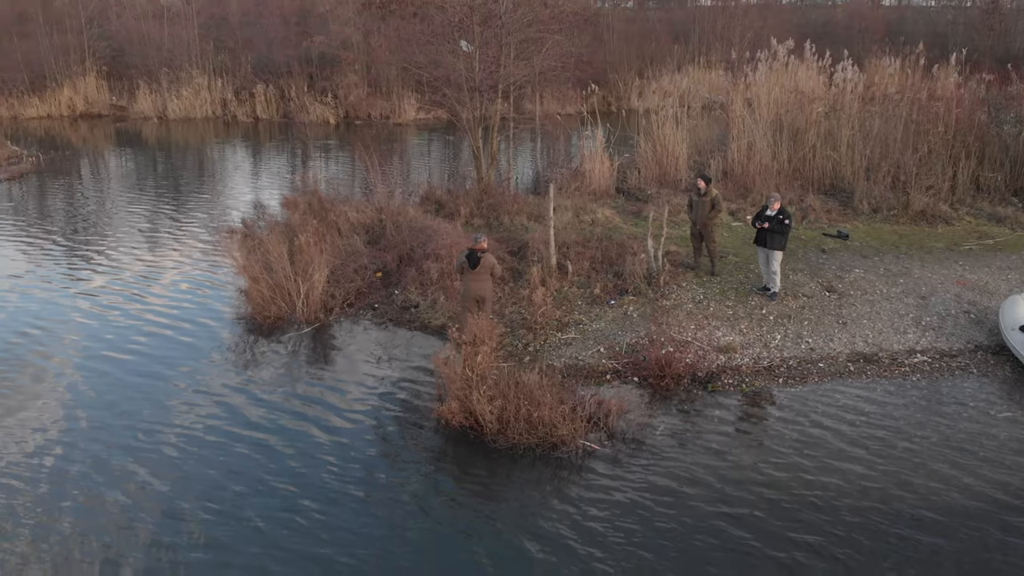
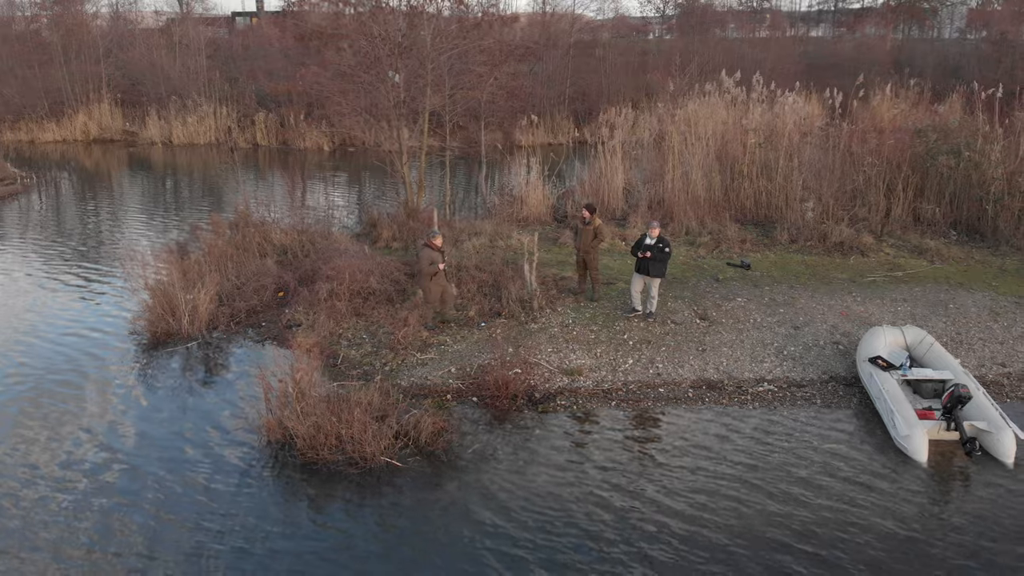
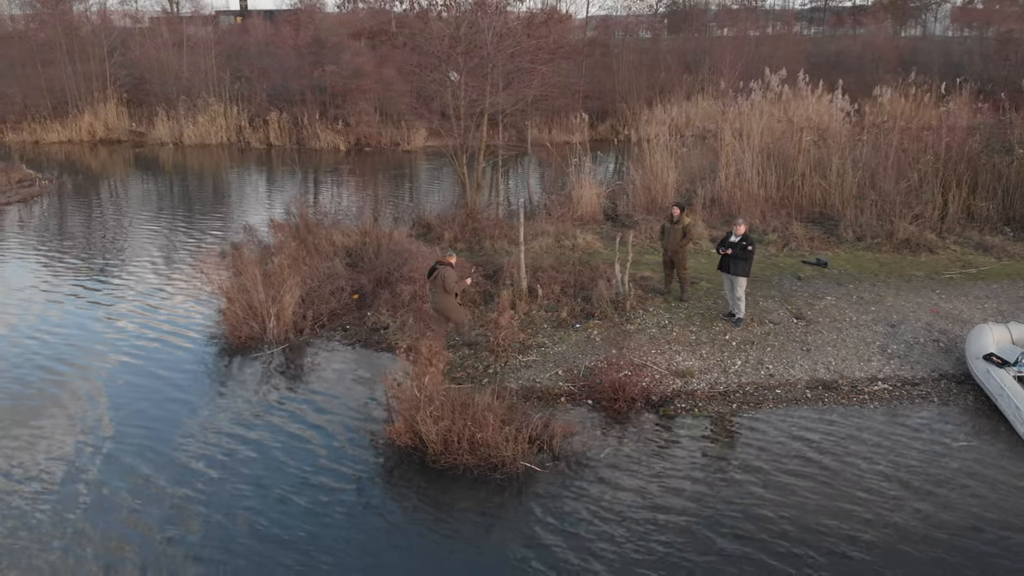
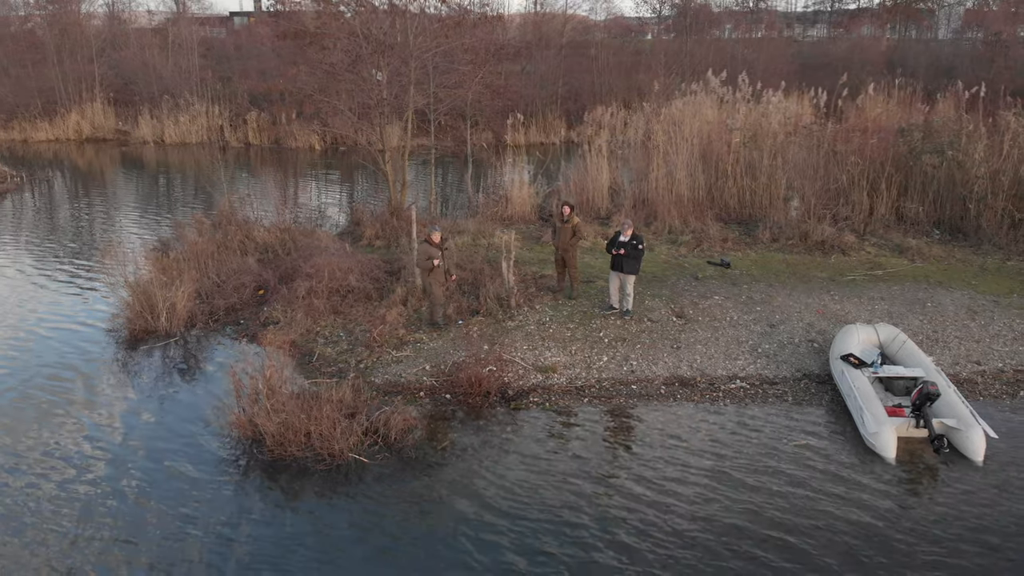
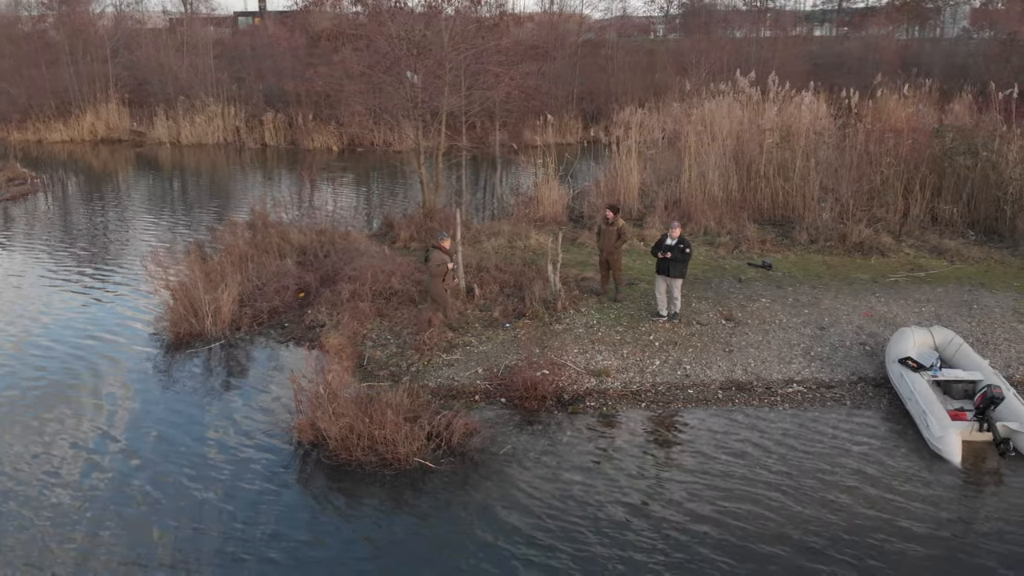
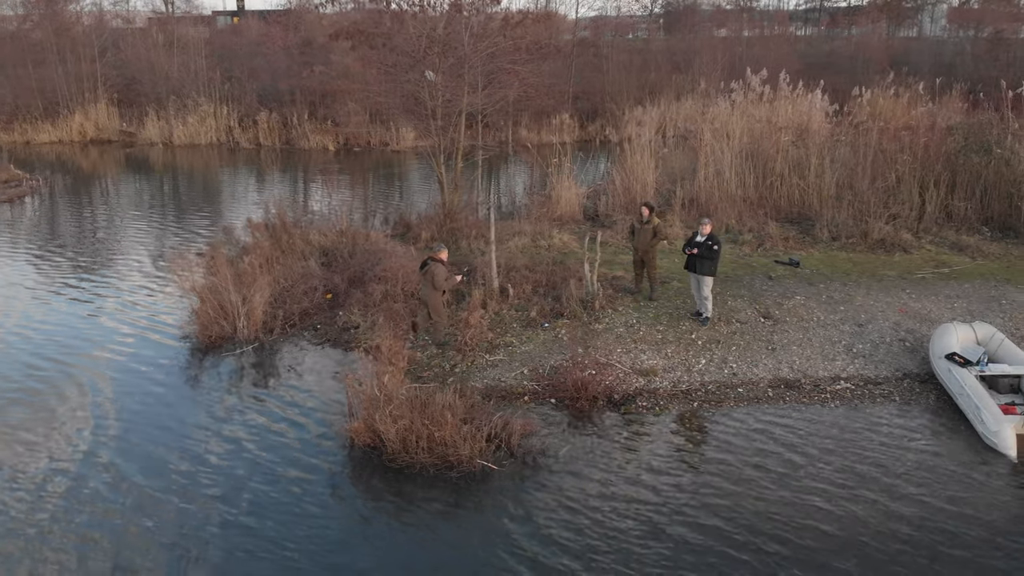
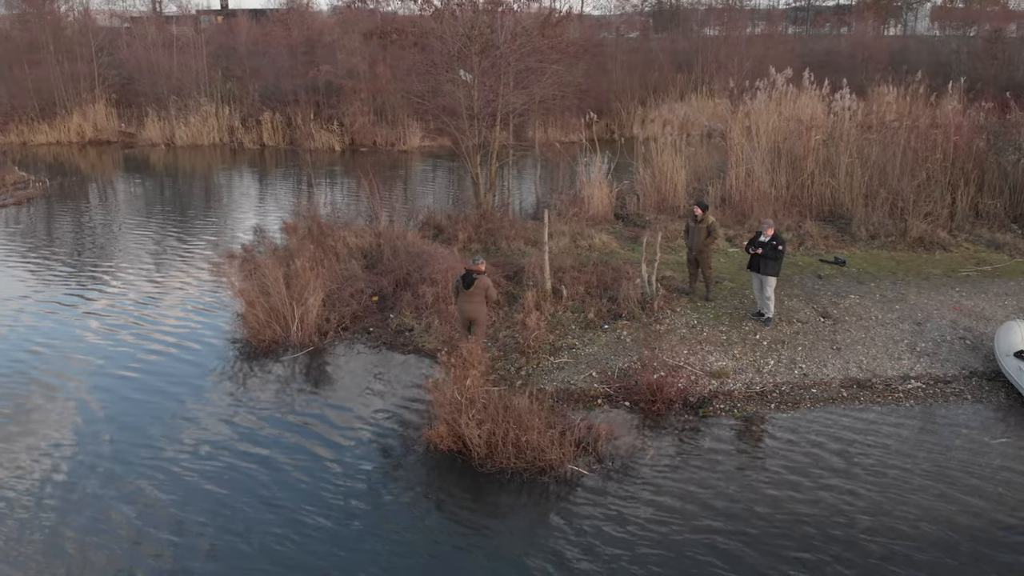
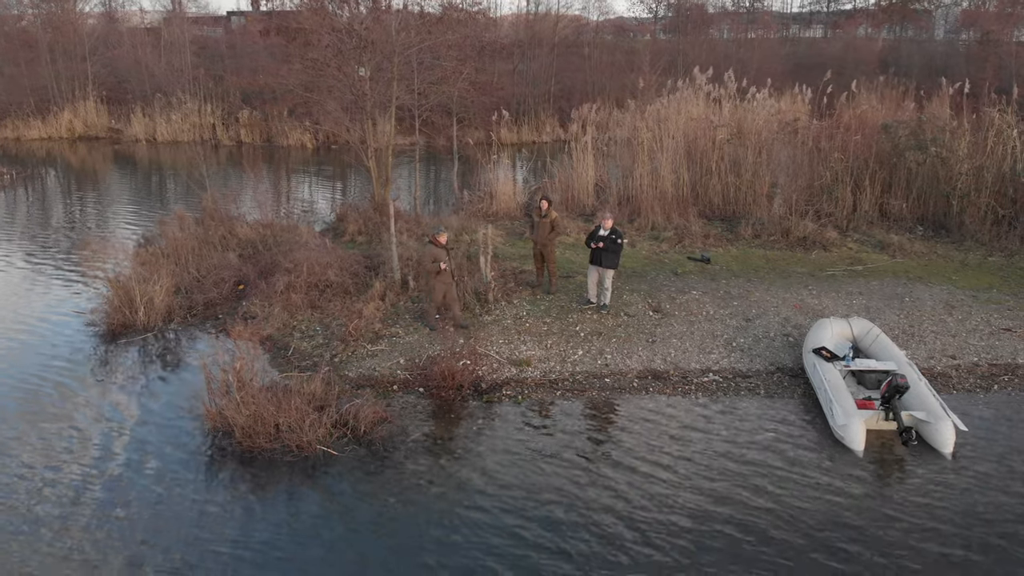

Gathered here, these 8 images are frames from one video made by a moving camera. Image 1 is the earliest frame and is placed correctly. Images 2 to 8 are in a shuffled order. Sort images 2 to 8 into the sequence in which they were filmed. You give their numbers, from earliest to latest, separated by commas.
7, 3, 6, 5, 2, 4, 8
